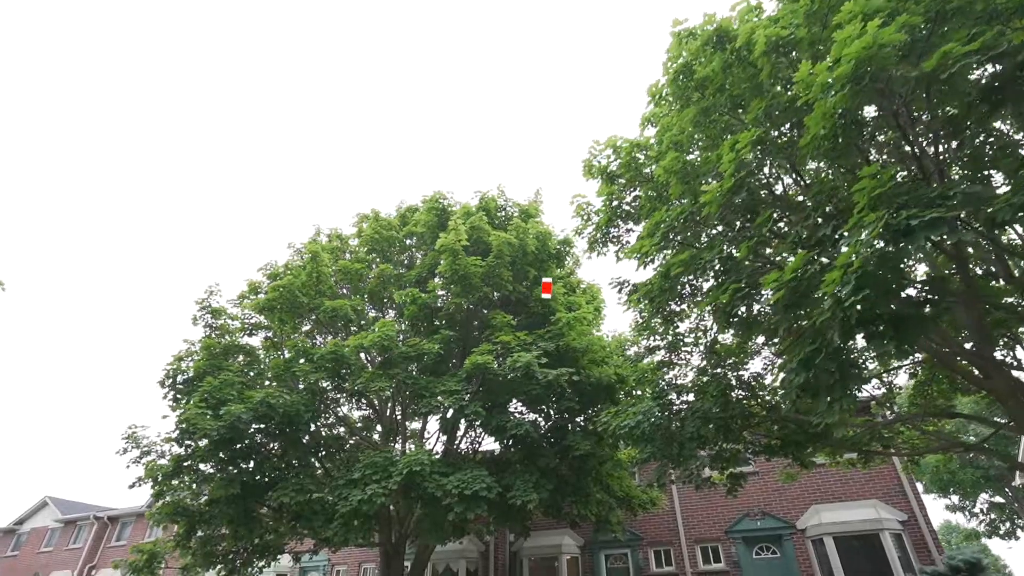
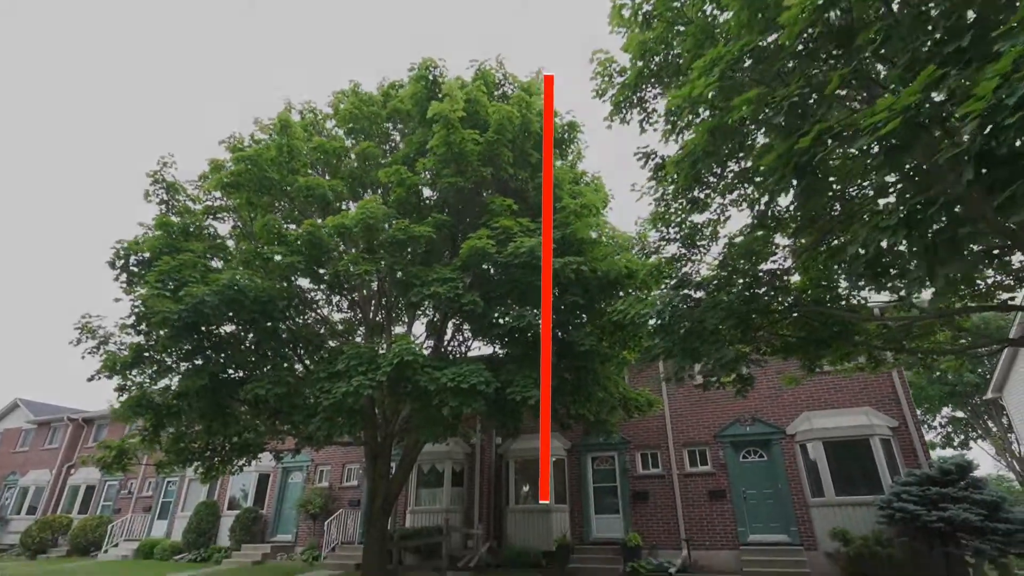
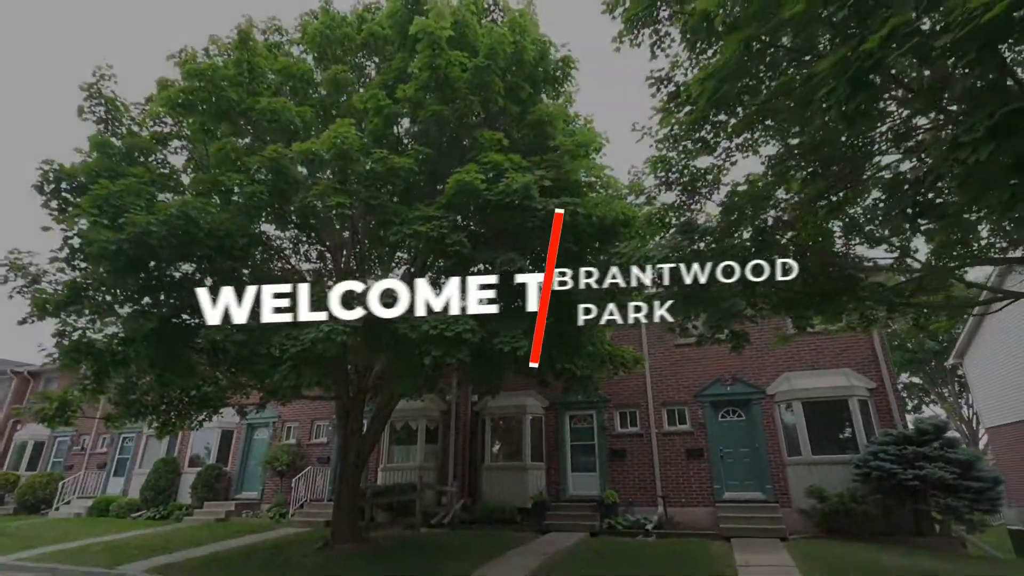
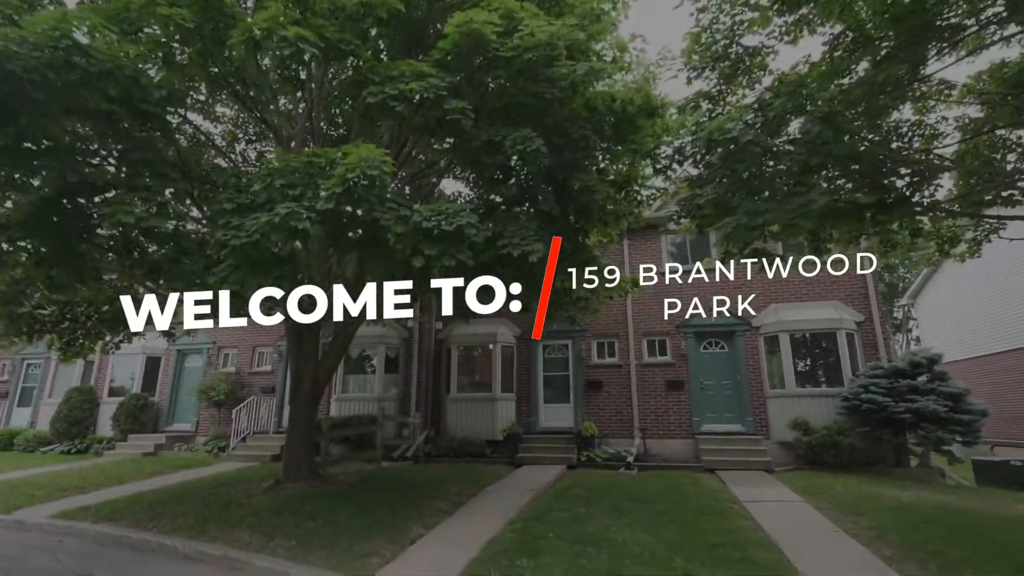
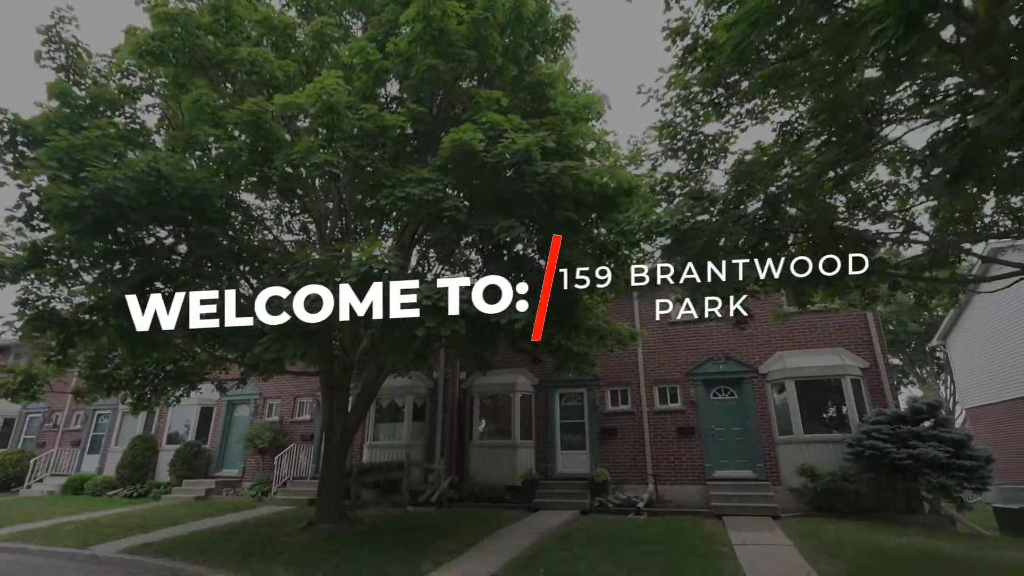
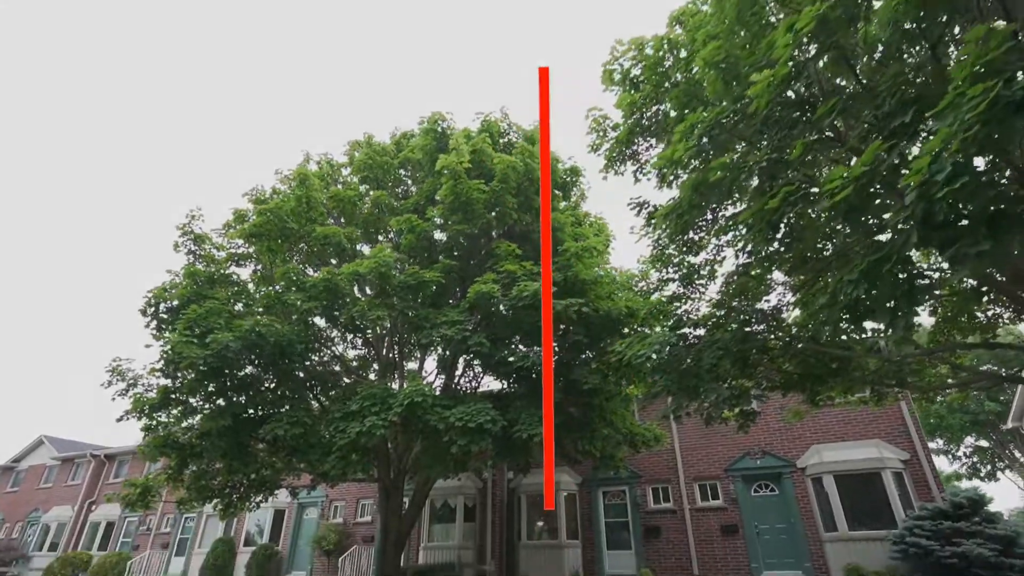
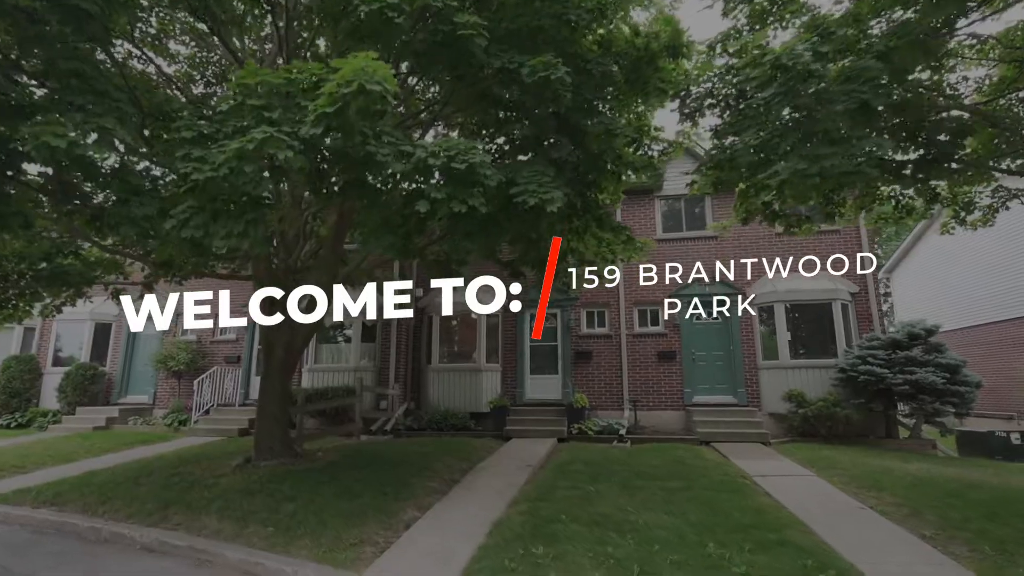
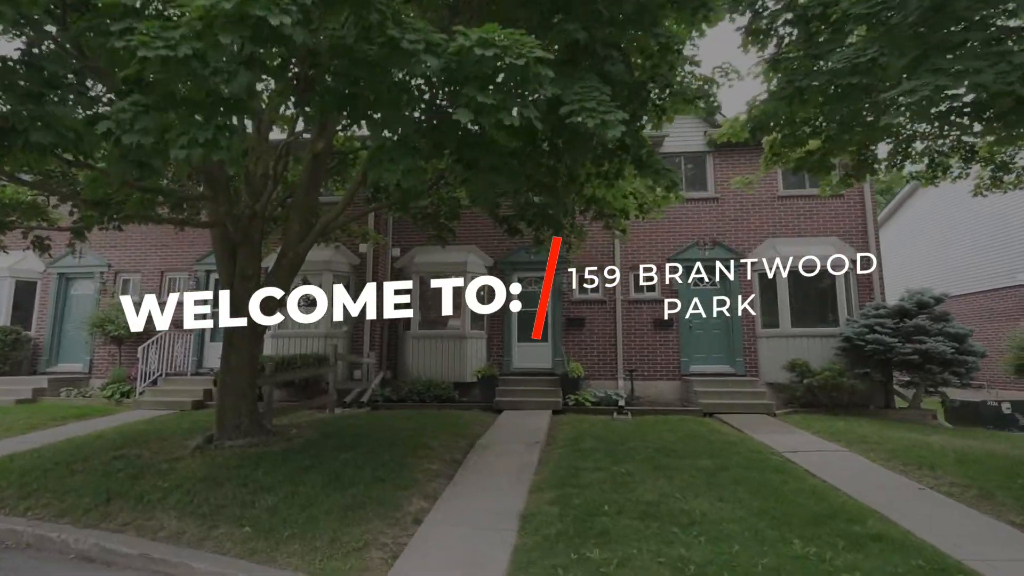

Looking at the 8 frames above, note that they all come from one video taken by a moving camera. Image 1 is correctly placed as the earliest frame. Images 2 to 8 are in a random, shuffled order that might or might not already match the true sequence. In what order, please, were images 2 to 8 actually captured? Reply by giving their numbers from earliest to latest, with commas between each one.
6, 2, 3, 5, 4, 7, 8
